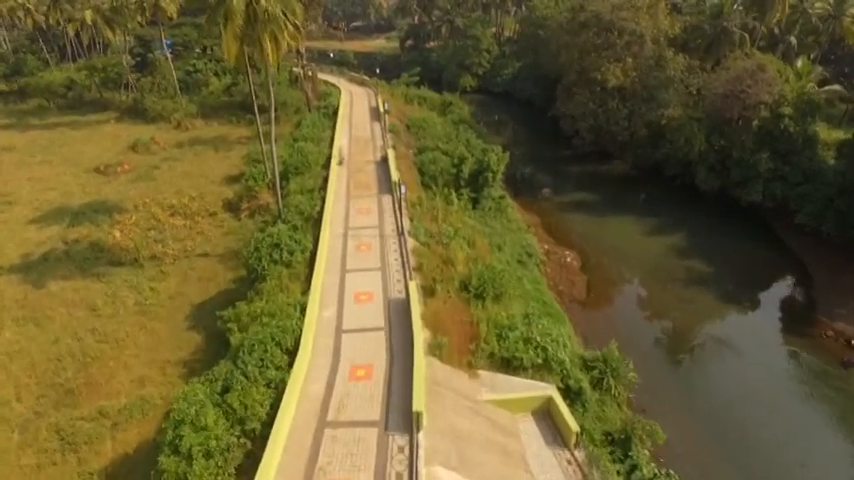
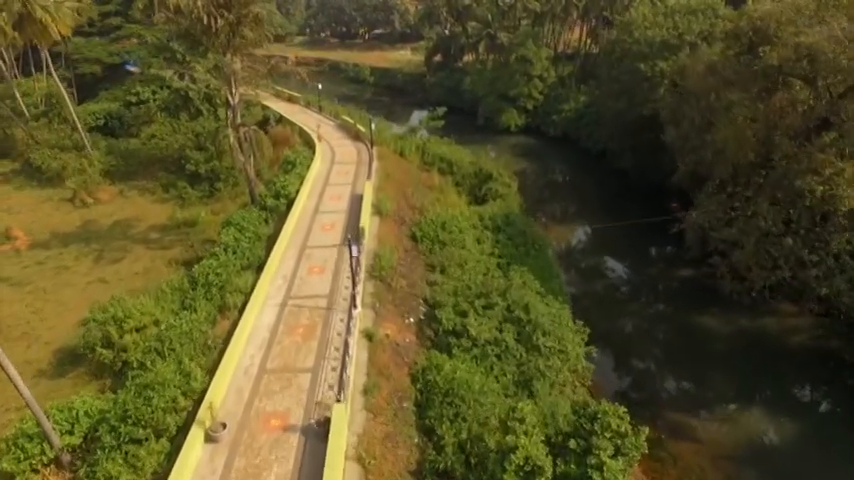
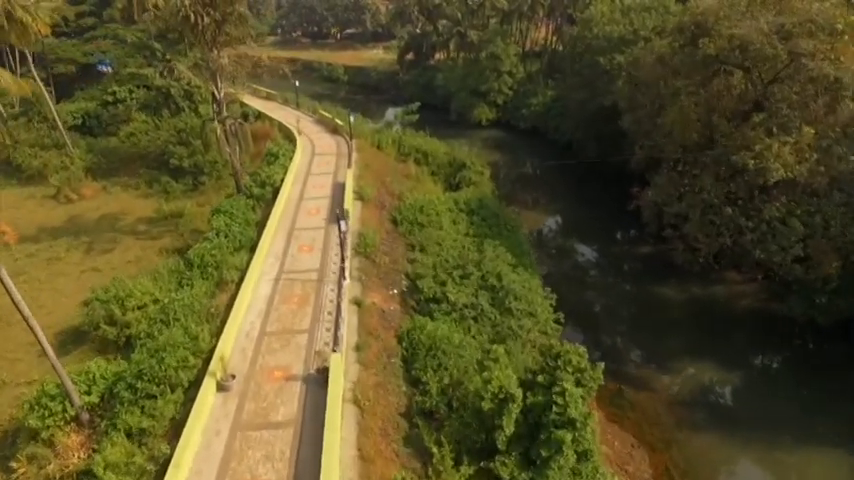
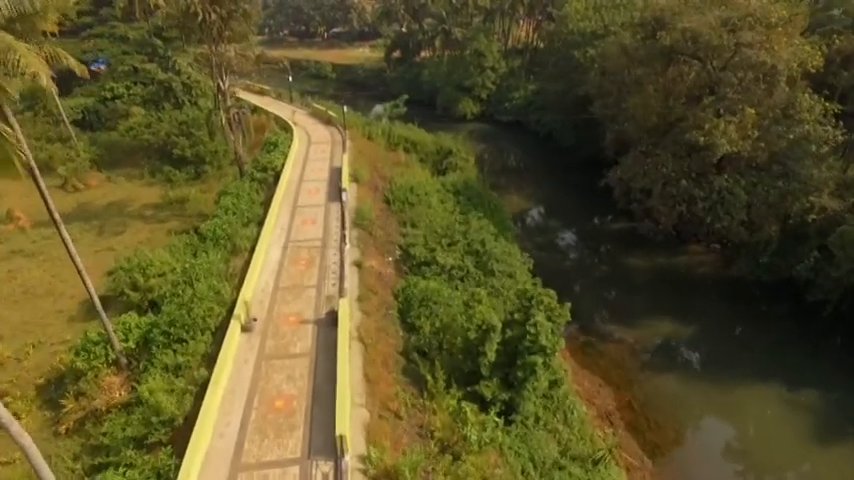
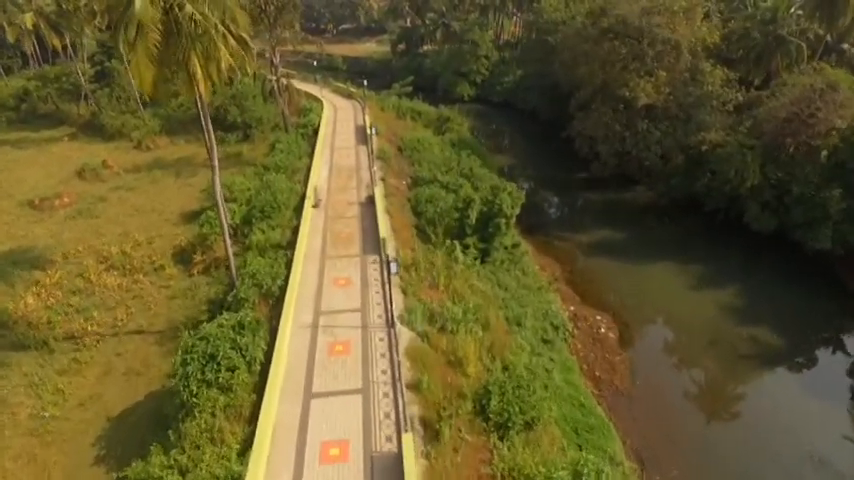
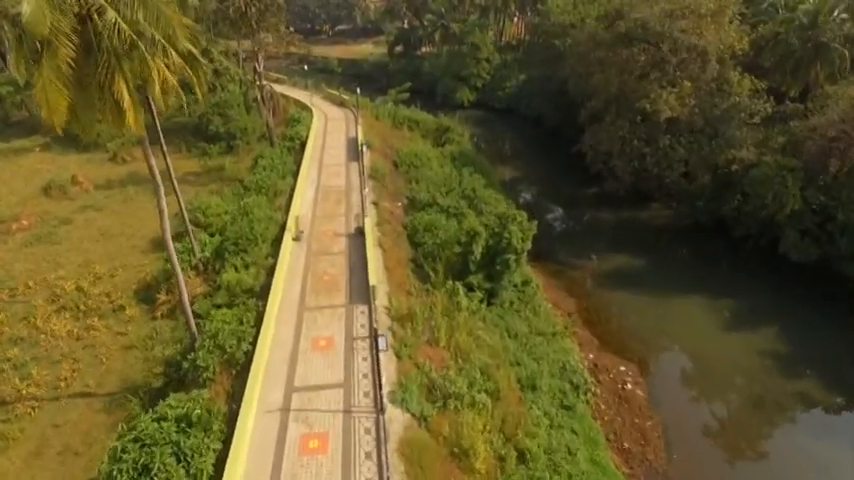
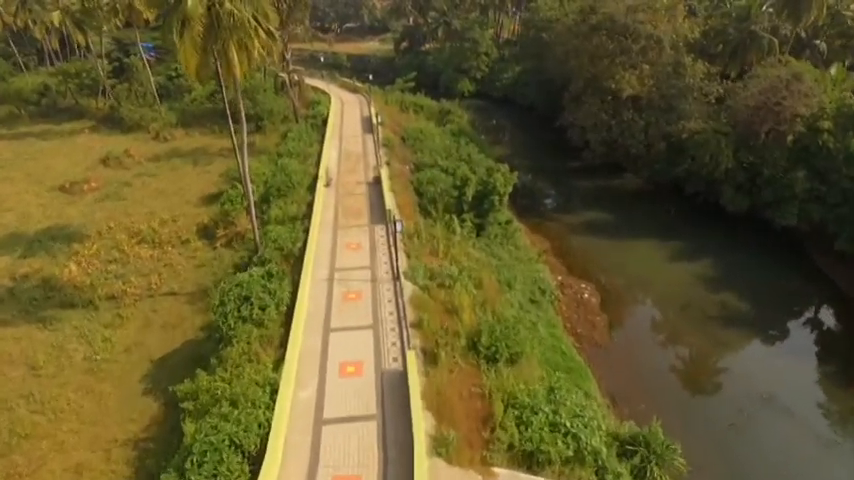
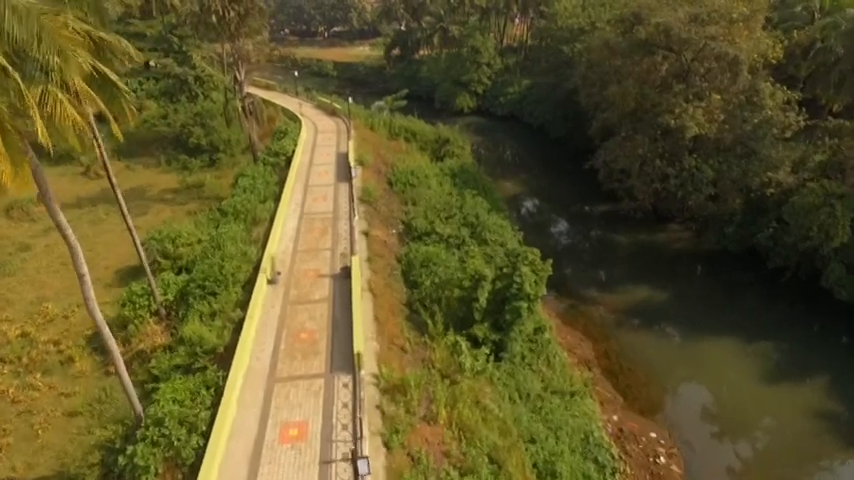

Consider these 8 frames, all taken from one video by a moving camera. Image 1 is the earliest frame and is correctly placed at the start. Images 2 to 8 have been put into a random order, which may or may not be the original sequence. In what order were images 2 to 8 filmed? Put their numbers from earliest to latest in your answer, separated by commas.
7, 5, 6, 8, 4, 3, 2
